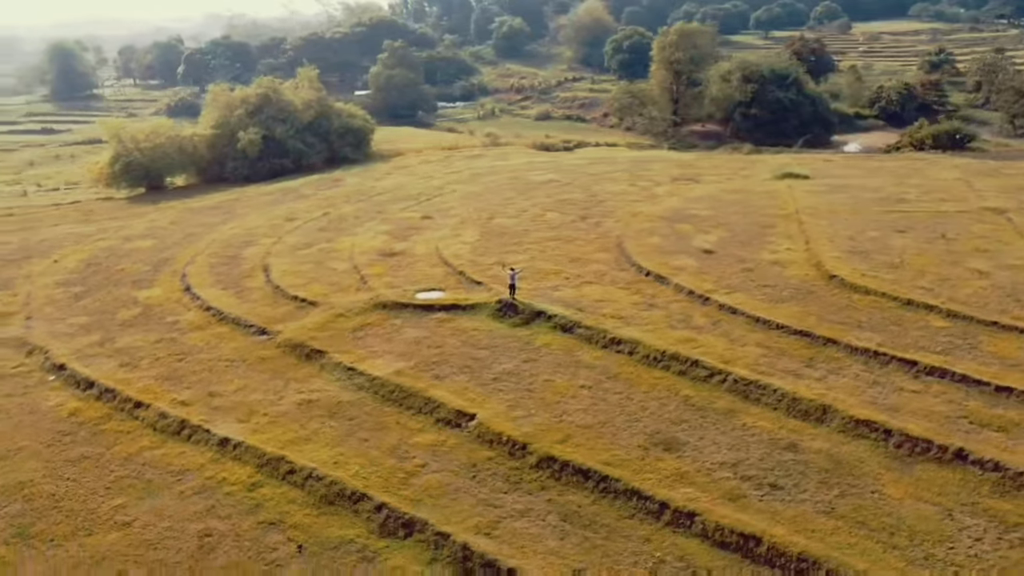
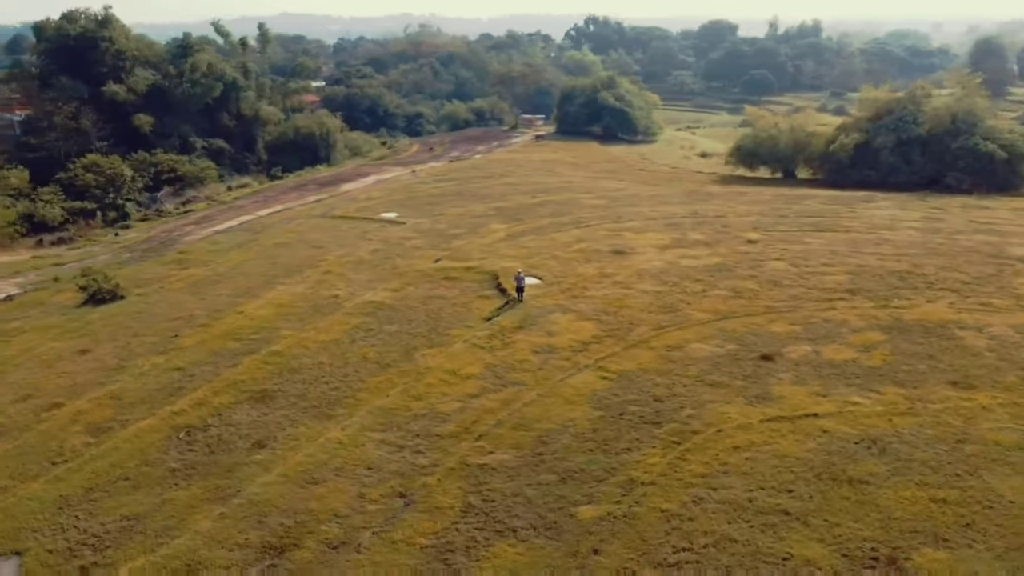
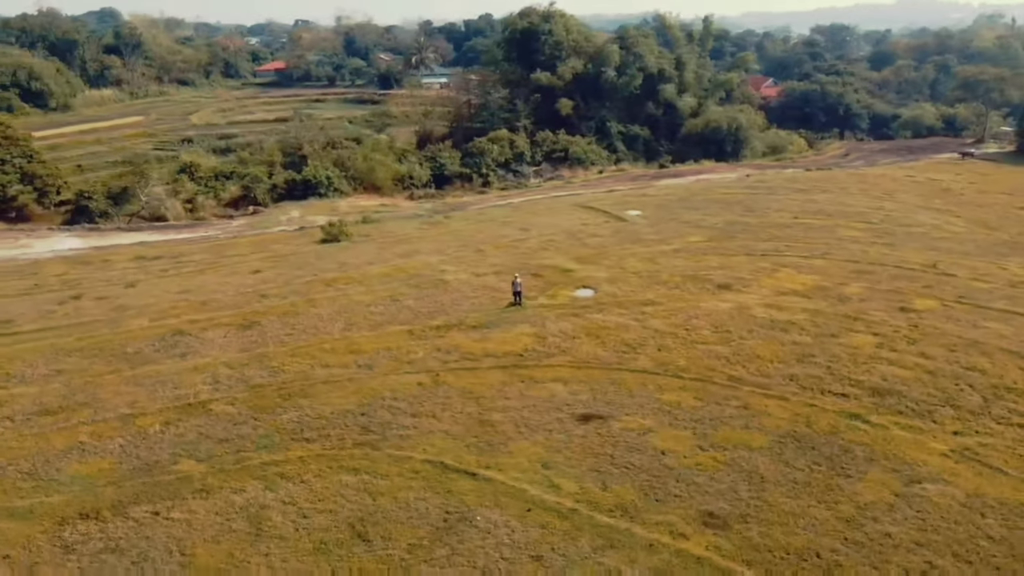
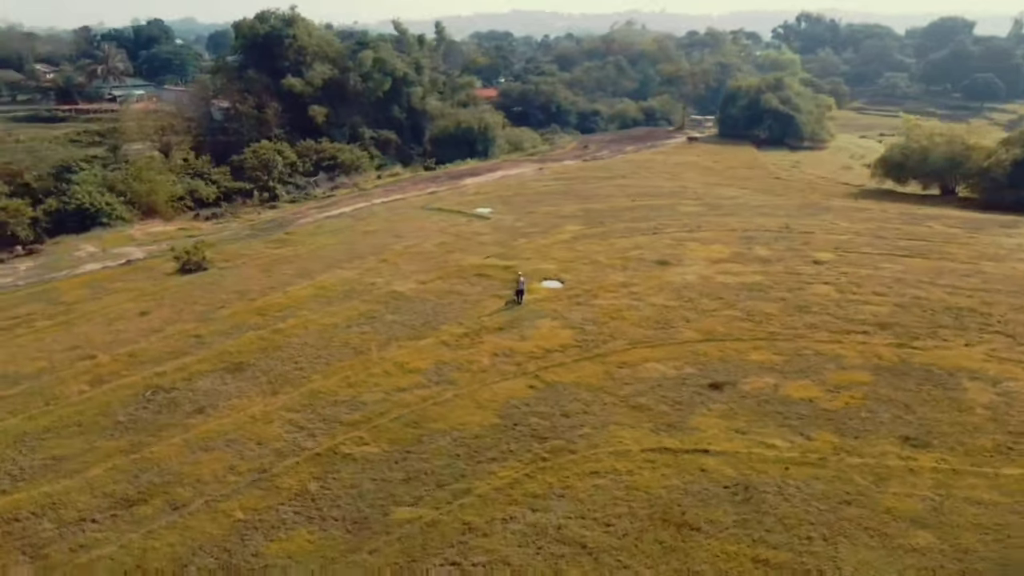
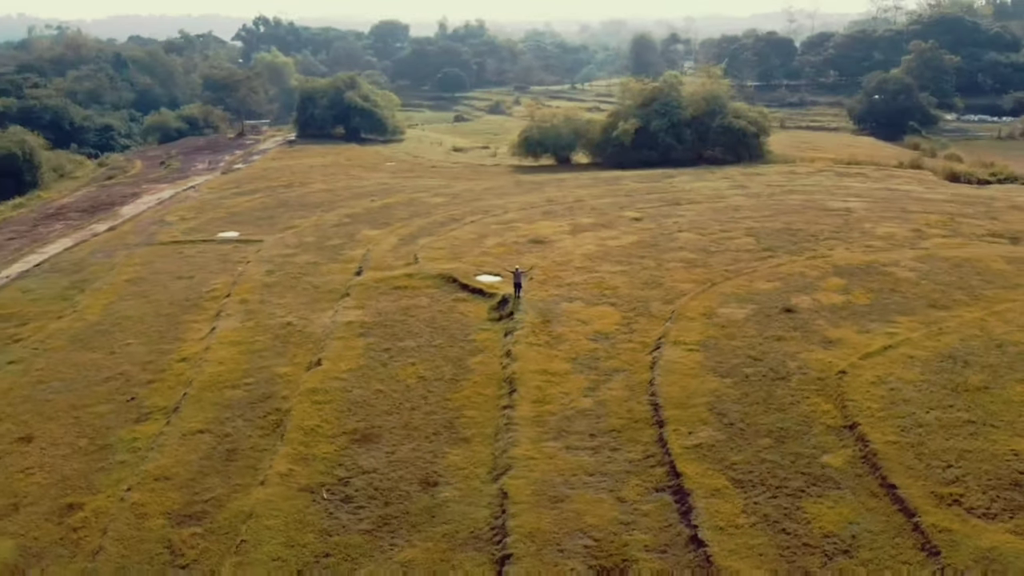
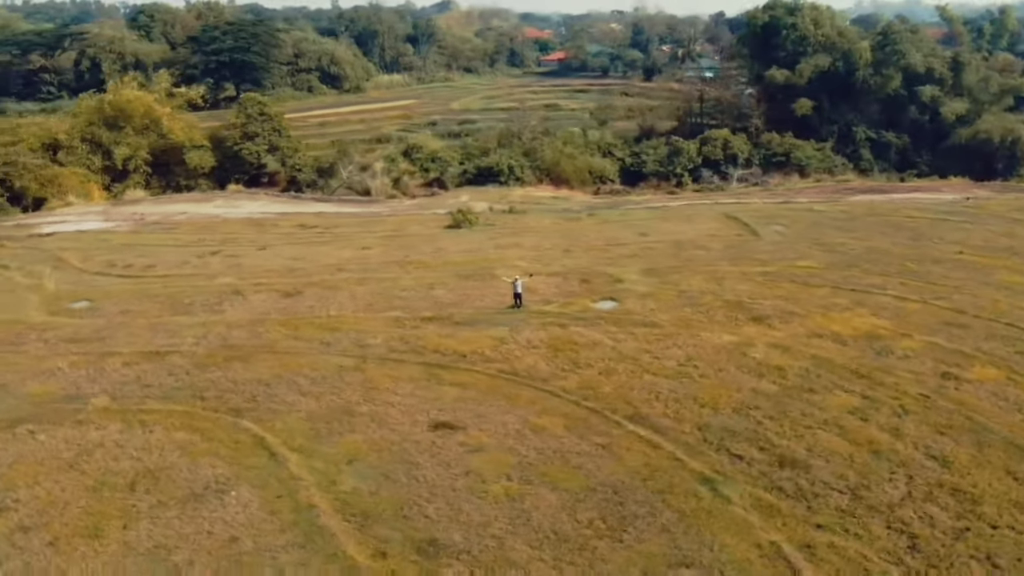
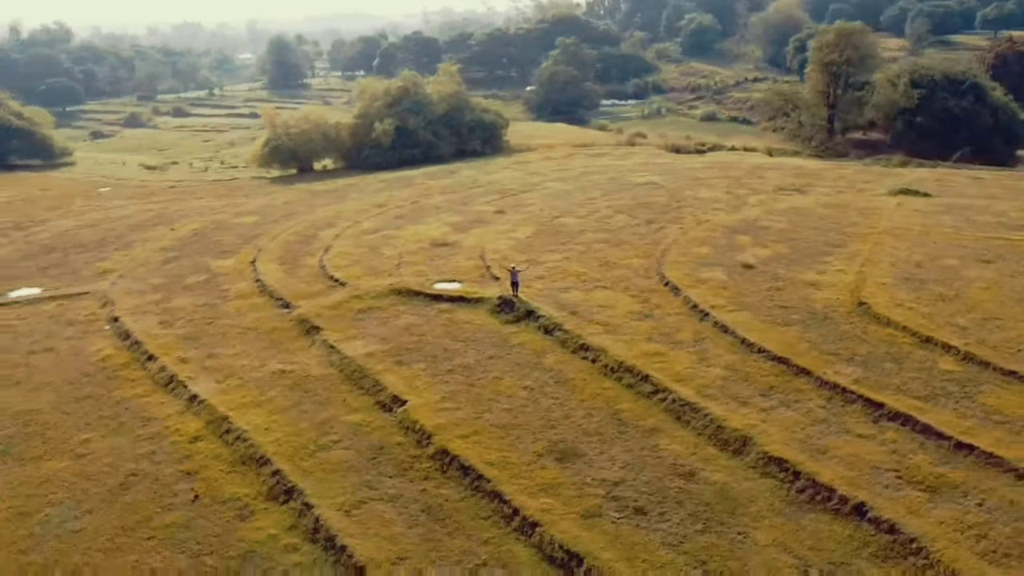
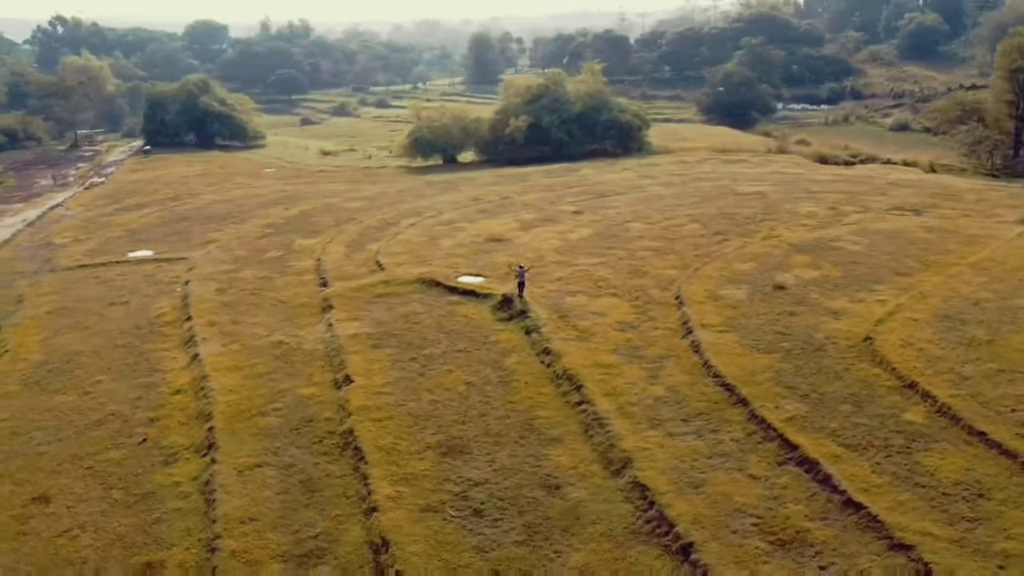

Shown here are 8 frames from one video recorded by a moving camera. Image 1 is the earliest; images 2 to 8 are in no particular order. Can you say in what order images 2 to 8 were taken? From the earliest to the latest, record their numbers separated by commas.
7, 8, 5, 2, 4, 3, 6
